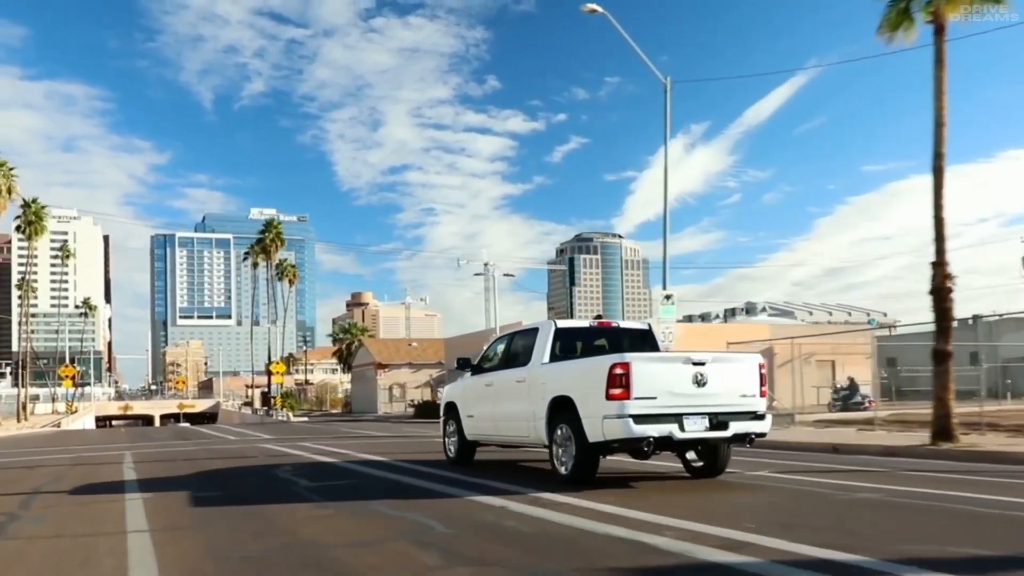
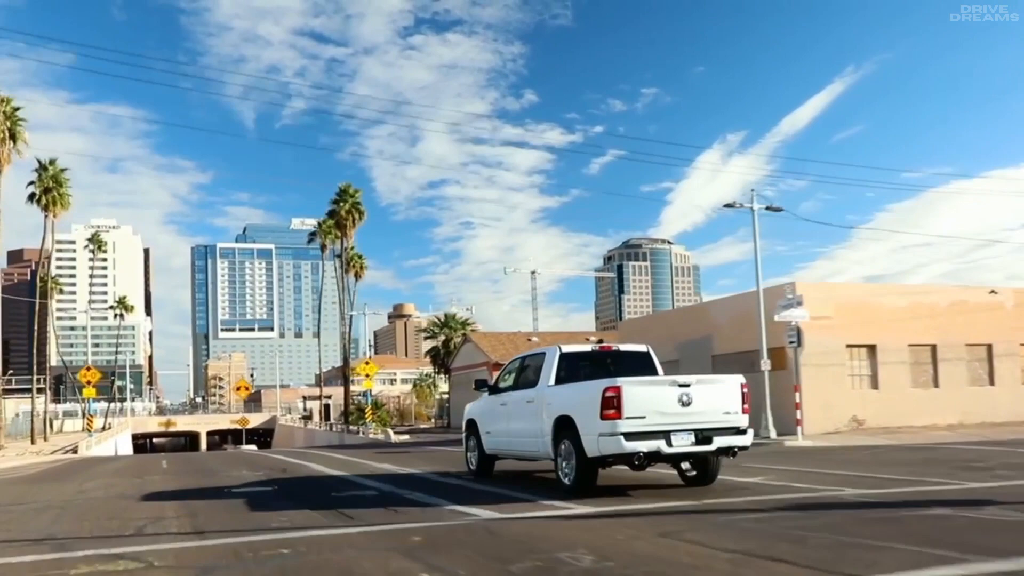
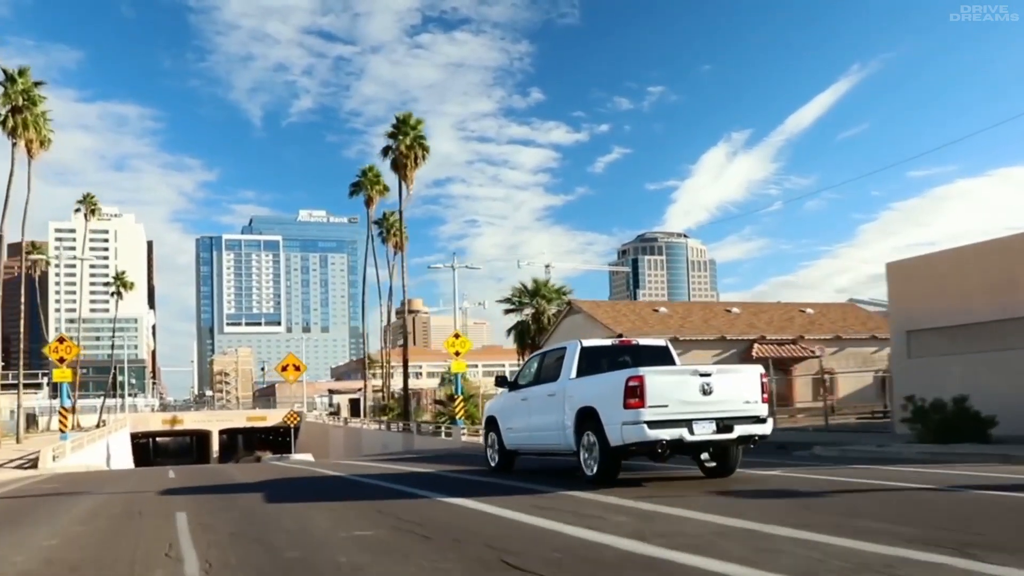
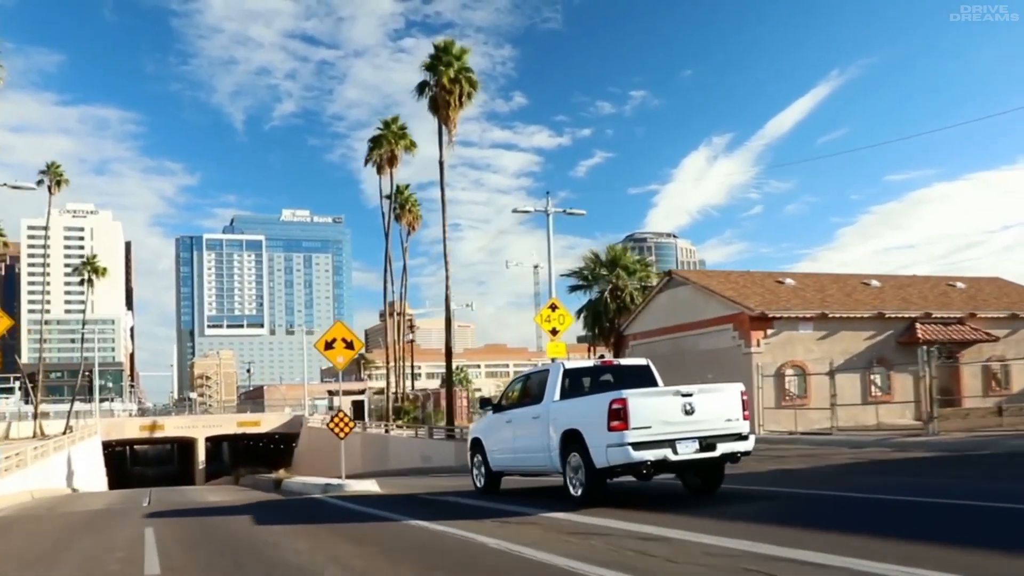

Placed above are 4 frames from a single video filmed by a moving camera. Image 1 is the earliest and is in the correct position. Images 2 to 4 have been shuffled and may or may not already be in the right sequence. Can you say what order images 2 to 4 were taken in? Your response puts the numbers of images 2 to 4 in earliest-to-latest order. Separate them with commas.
2, 3, 4
